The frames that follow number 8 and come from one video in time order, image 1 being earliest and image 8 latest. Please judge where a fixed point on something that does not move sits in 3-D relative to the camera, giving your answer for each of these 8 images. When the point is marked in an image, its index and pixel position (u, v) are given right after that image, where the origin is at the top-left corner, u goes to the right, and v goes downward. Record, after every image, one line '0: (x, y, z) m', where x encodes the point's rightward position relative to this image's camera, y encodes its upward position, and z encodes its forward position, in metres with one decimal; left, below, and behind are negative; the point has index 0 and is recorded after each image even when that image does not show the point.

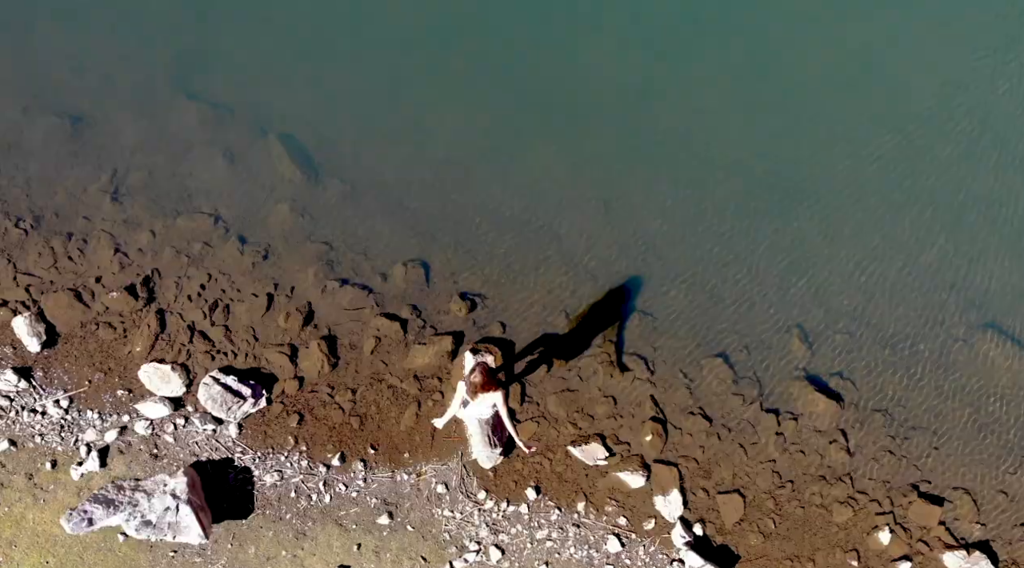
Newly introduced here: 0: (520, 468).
0: (+0.1, -2.0, +11.2) m
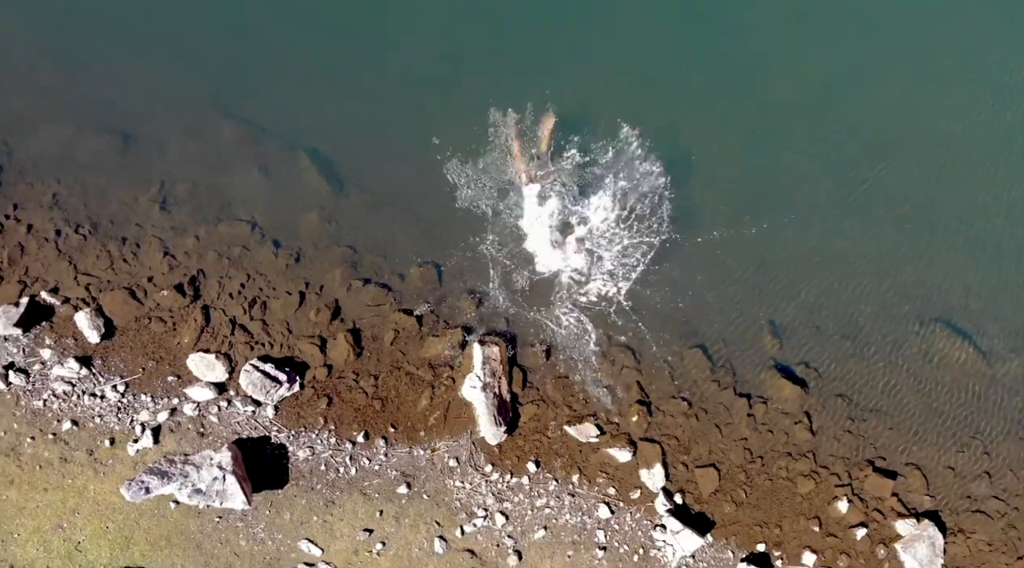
0: (+0.1, -2.0, +12.7) m
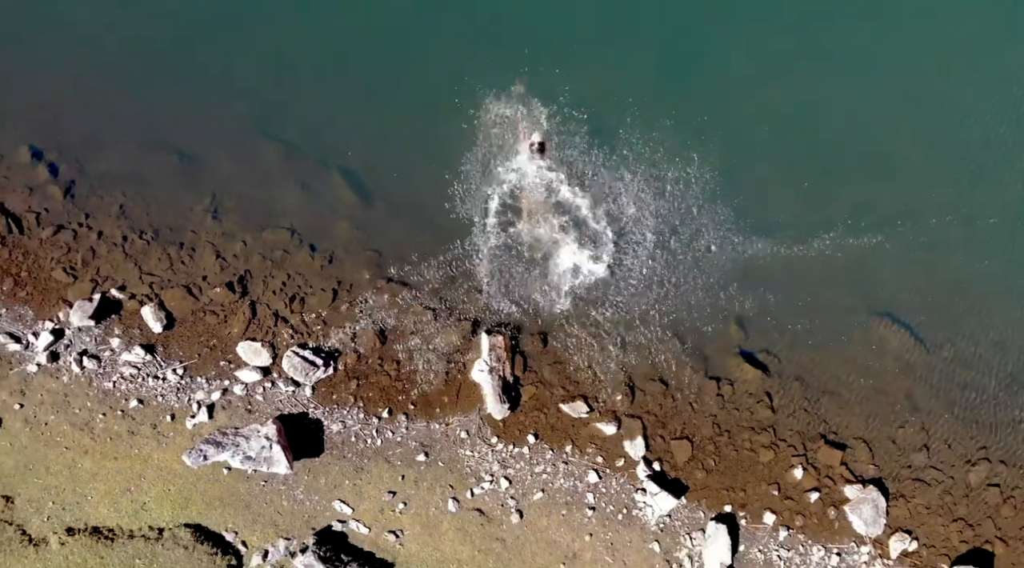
0: (+0.2, -2.0, +14.8) m
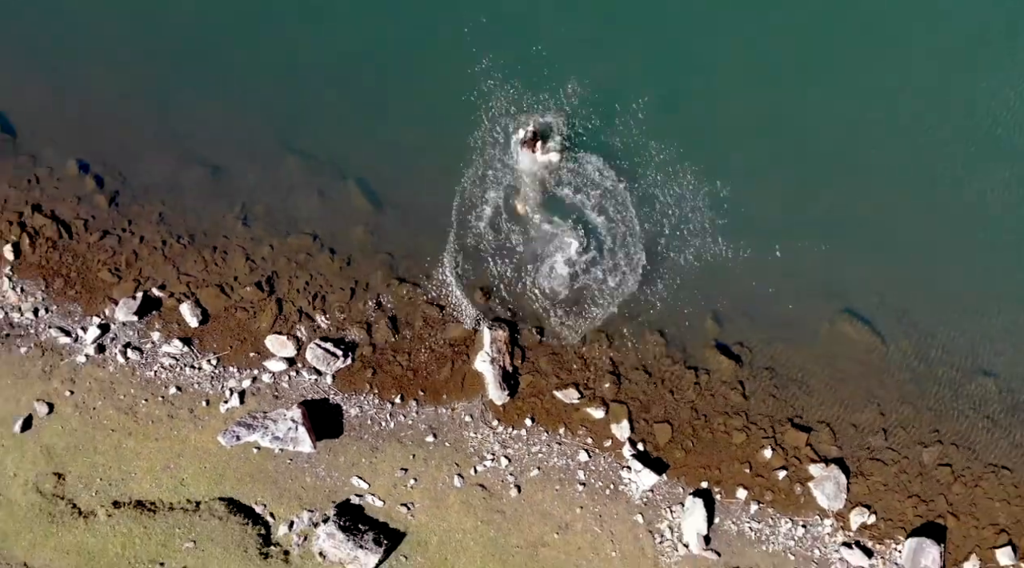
0: (+0.2, -2.0, +16.5) m
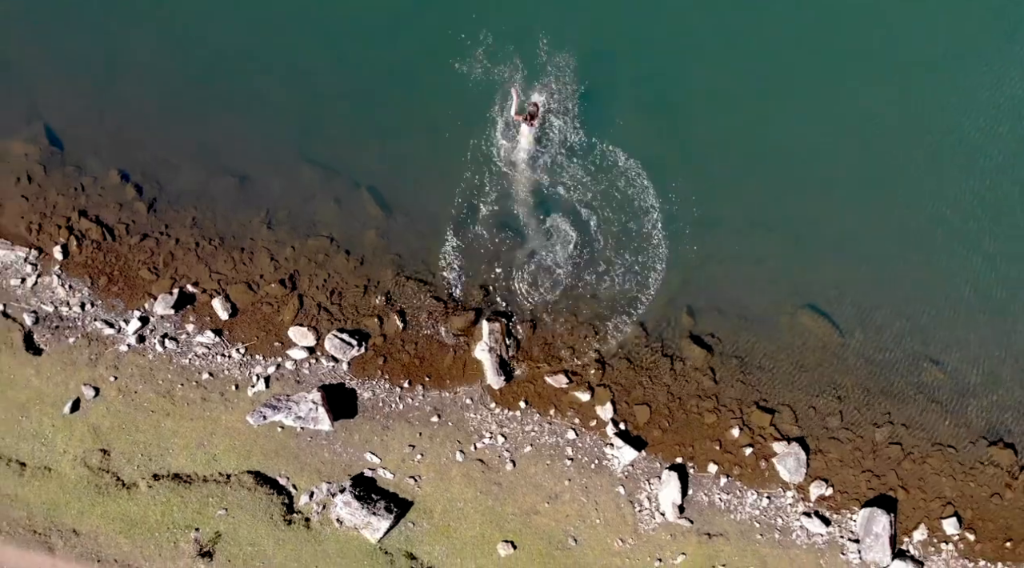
0: (+0.1, -1.9, +18.5) m
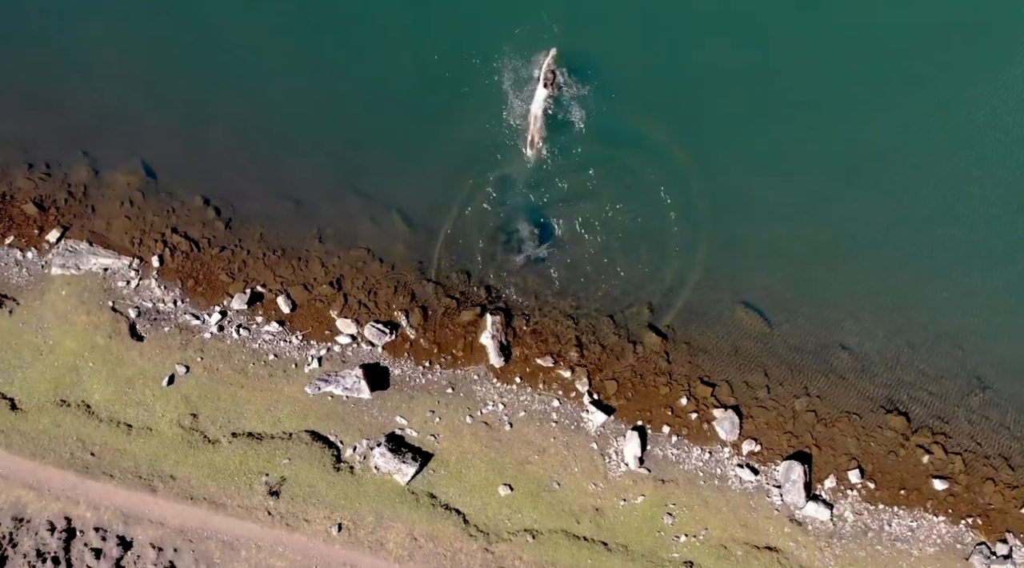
0: (0.0, -2.0, +23.7) m
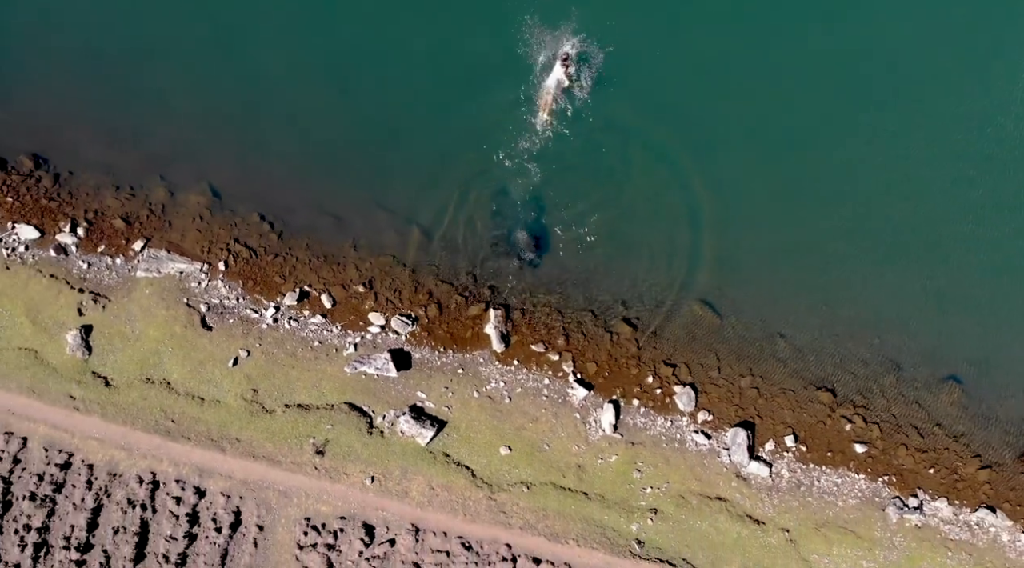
0: (0.0, -2.0, +29.2) m
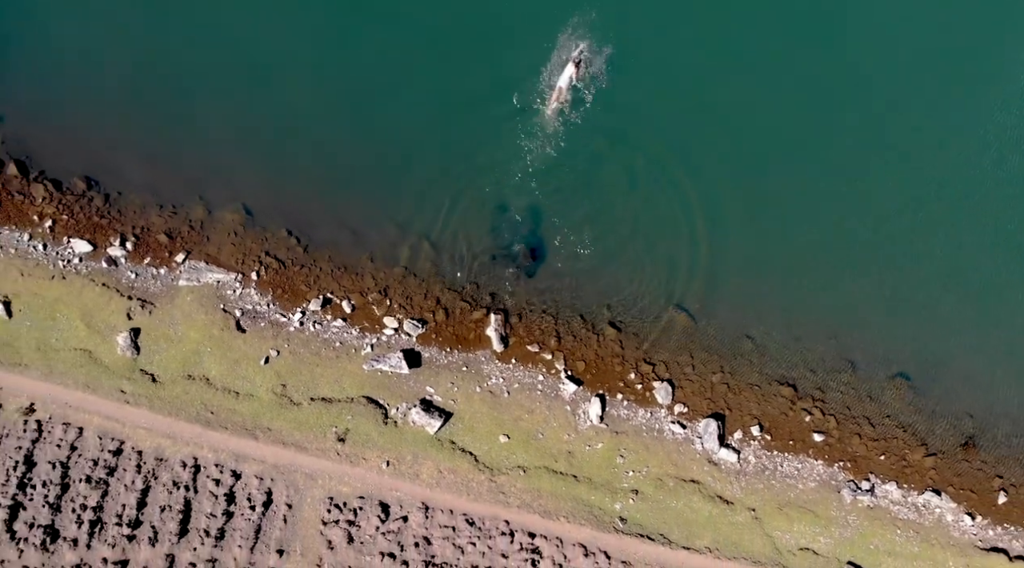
0: (-0.1, -2.3, +33.2) m
